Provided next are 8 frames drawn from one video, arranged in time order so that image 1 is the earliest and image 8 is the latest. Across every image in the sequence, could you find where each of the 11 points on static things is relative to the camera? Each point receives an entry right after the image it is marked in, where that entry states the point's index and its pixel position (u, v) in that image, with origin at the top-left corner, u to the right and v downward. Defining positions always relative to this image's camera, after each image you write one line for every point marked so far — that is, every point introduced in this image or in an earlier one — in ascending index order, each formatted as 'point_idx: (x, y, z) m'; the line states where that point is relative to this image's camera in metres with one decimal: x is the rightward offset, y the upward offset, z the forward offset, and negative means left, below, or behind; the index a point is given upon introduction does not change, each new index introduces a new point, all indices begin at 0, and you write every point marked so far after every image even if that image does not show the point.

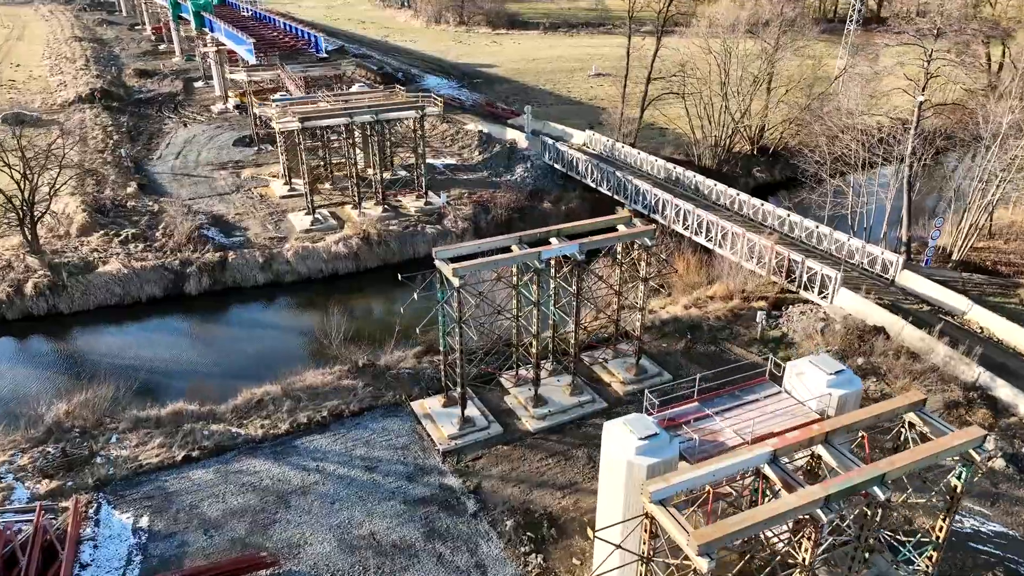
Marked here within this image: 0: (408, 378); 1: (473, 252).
0: (-2.8, -2.5, +19.3) m
1: (-0.9, +0.8, +16.7) m
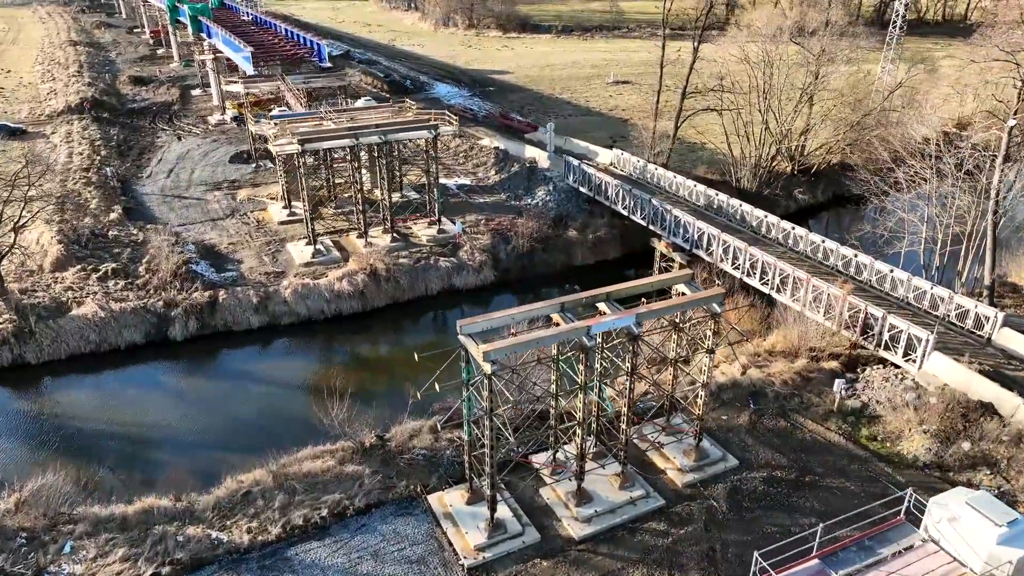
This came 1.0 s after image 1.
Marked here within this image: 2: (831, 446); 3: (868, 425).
0: (-2.0, -4.0, +16.2) m
1: (-0.1, -0.7, +13.6) m
2: (+7.4, -3.7, +16.5) m
3: (+8.6, -3.3, +17.1) m
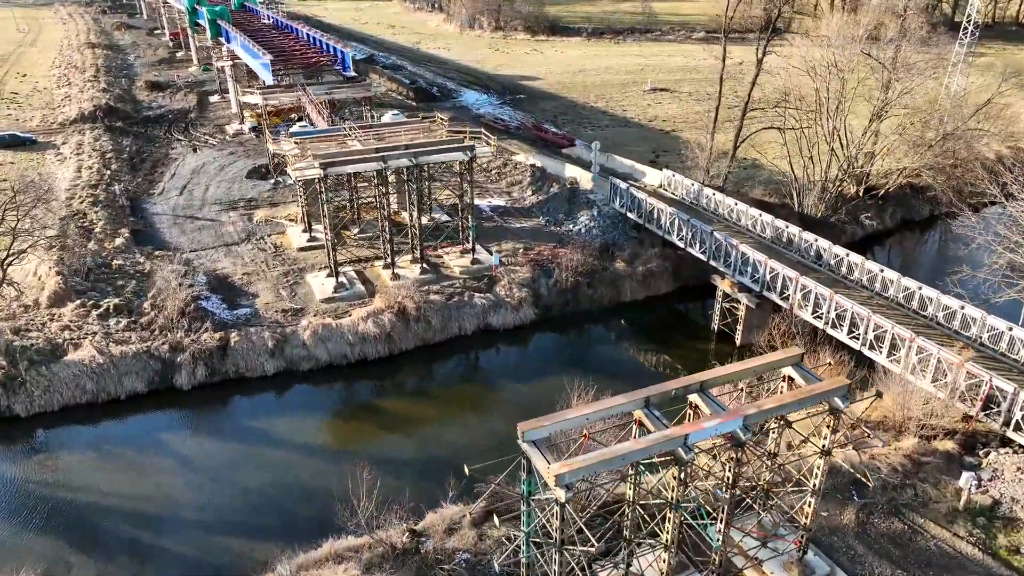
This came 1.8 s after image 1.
0: (-0.9, -5.4, +13.5) m
1: (+1.0, -2.1, +10.8) m
2: (+8.6, -5.2, +13.5) m
3: (+9.8, -4.8, +14.0) m
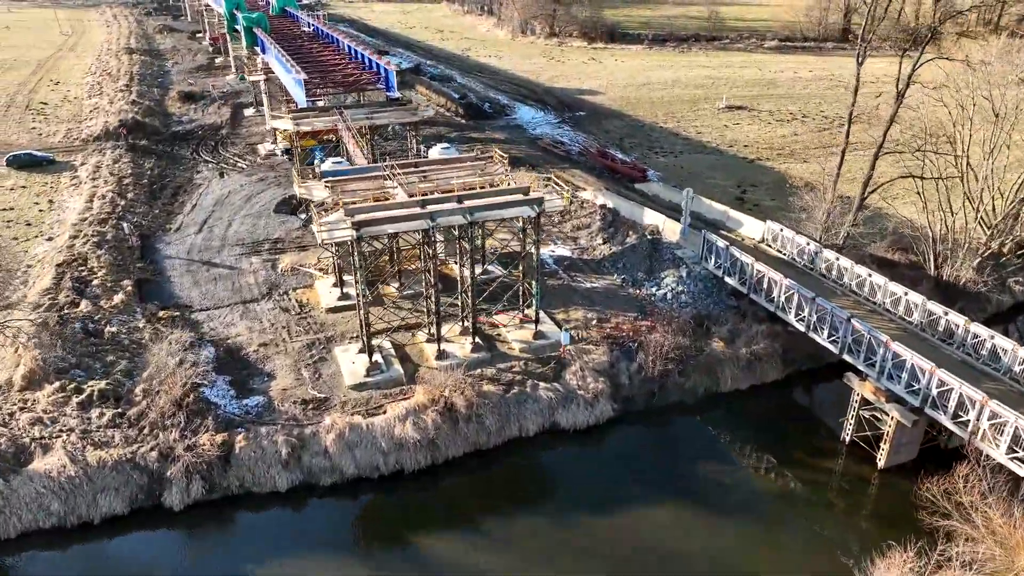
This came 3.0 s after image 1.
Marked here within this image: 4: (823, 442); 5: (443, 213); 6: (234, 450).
0: (+0.5, -7.9, +8.6) m
1: (+2.3, -4.7, +5.8) m
2: (+9.9, -7.9, +8.0) m
3: (+11.2, -7.6, +8.5) m
4: (+8.7, -4.3, +19.8) m
5: (-1.9, +2.1, +19.7) m
6: (-6.9, -4.0, +17.5) m
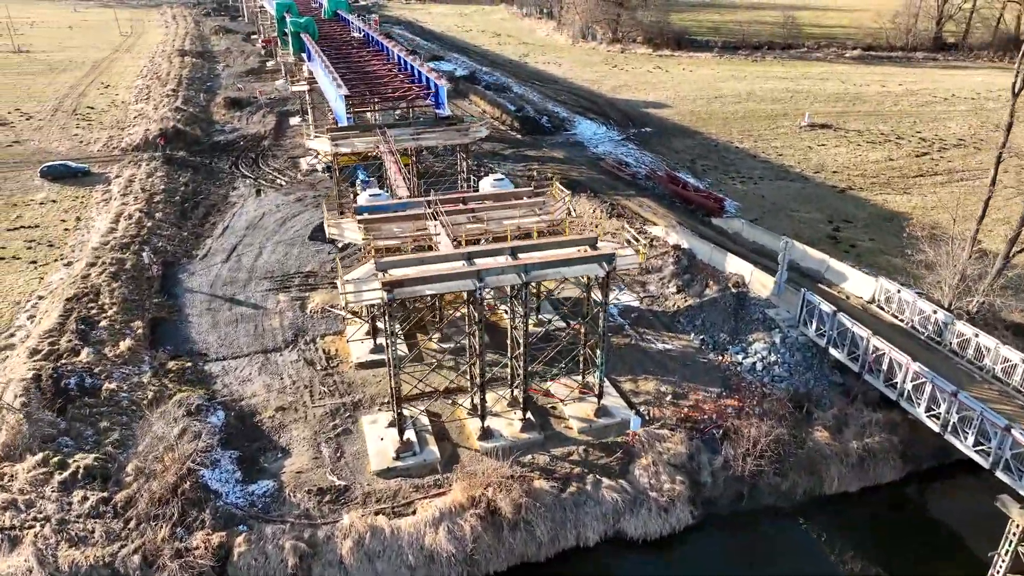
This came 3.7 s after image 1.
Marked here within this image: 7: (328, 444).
0: (+0.8, -9.7, +5.1) m
1: (+2.6, -6.5, +2.2) m
2: (+10.2, -10.0, +3.9) m
3: (+11.5, -9.7, +4.3) m
4: (+10.0, -6.4, +15.7) m
5: (-0.5, +0.5, +16.3) m
6: (-5.8, -5.5, +14.5) m
7: (-4.6, -3.9, +17.6) m
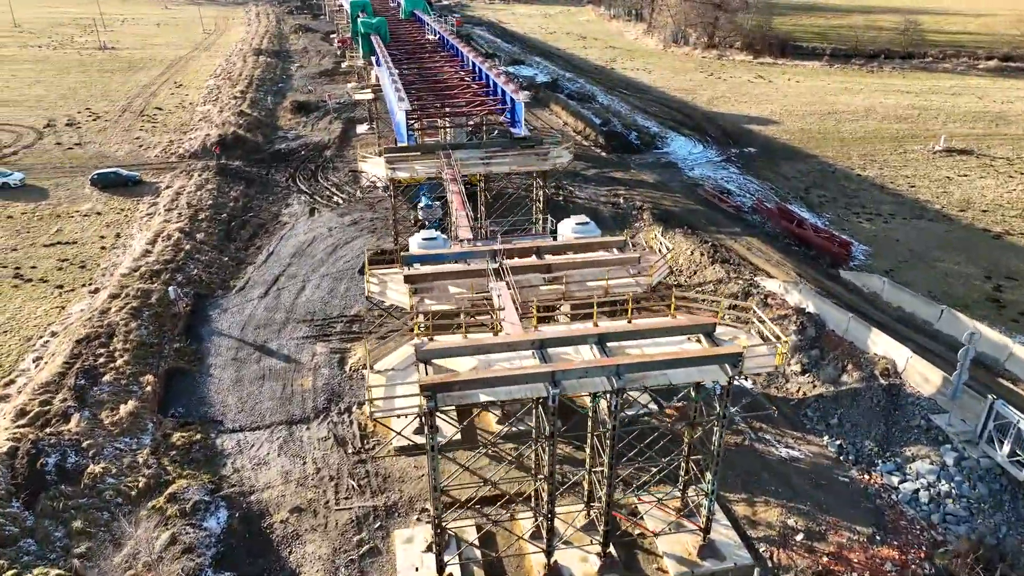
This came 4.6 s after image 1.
0: (+0.7, -11.5, +0.7) m
1: (+2.3, -8.4, -2.4) m
2: (+9.9, -12.3, -1.4) m
3: (+11.2, -12.0, -1.2) m
4: (+11.0, -8.7, +10.3) m
5: (+1.0, -1.3, +12.0) m
6: (-4.7, -7.0, +10.7) m
7: (-3.2, -5.5, +13.7) m
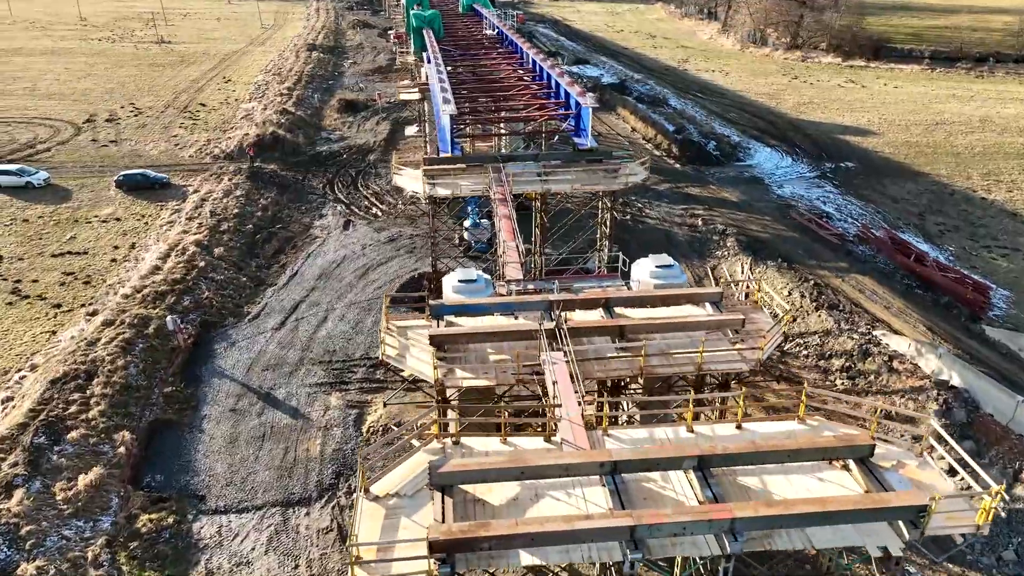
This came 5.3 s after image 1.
0: (+0.1, -12.6, -3.3) m
1: (+1.6, -9.6, -6.5) m
2: (+9.1, -13.8, -6.1) m
3: (+10.5, -13.6, -5.9) m
4: (+11.2, -10.2, +5.5) m
5: (+1.7, -2.5, +7.9) m
6: (-4.4, -8.0, +7.1) m
7: (-2.5, -6.5, +10.0) m
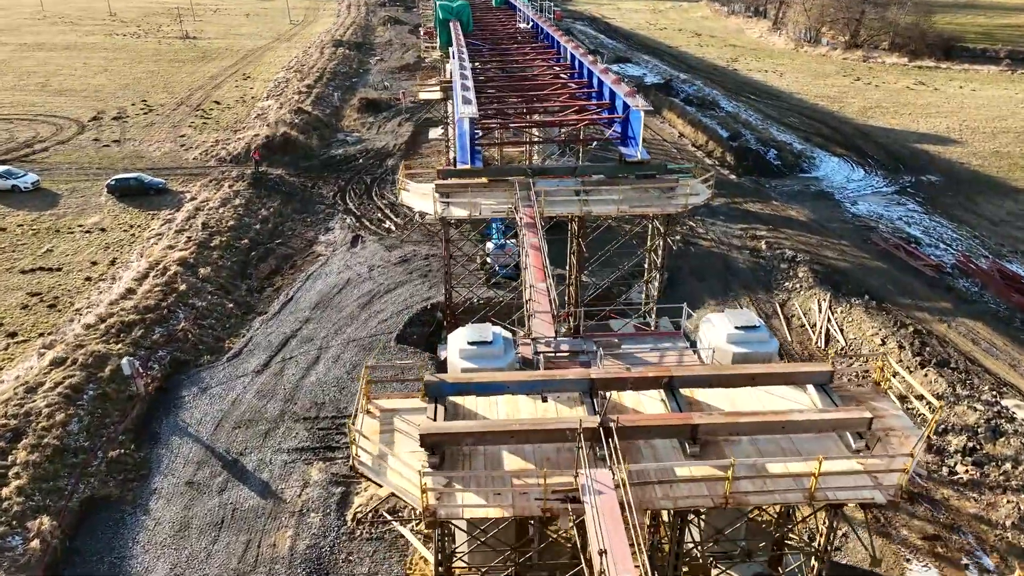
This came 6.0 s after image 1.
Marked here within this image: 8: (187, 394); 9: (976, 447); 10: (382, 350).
0: (-0.5, -13.6, -6.9) m
1: (+0.9, -10.6, -10.2) m
2: (+8.3, -14.9, -10.1) m
3: (+9.7, -14.8, -10.0) m
4: (+11.0, -11.4, +1.4) m
5: (+1.8, -3.5, +4.3) m
6: (-4.4, -8.9, +3.7) m
7: (-2.4, -7.4, +6.4) m
8: (-7.4, -2.4, +16.2) m
9: (+9.1, -3.1, +13.7) m
10: (-3.2, -1.5, +17.6) m
